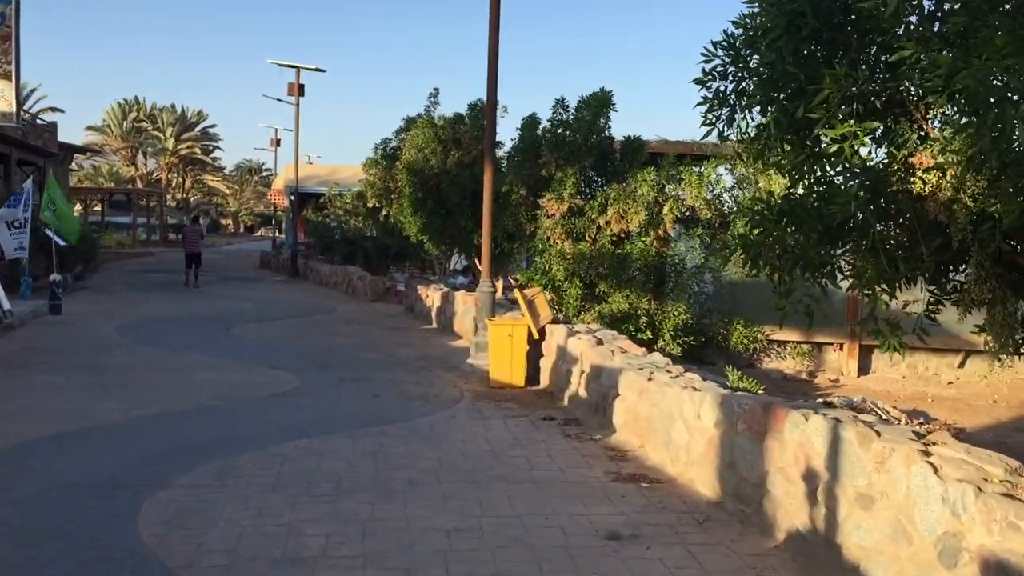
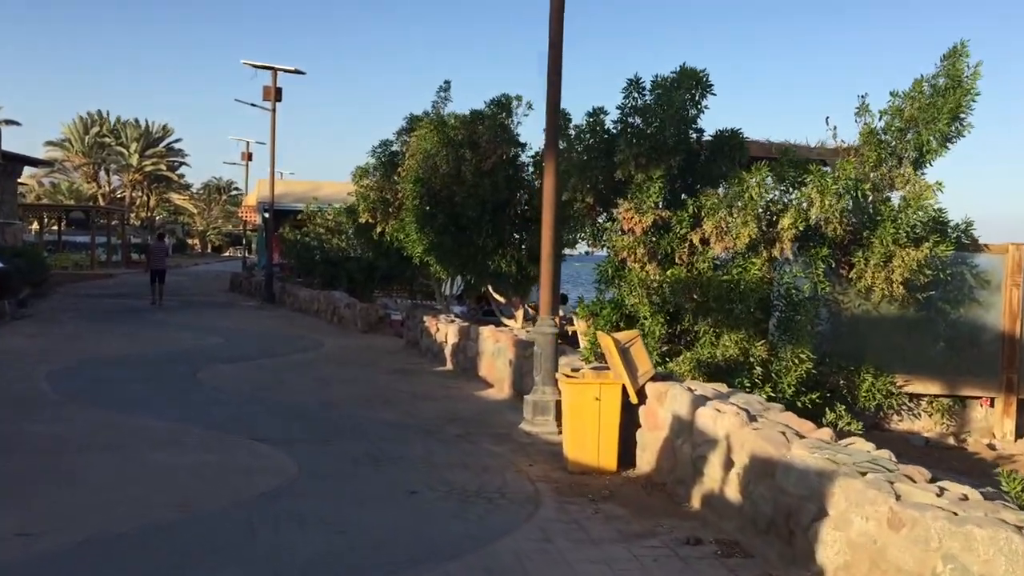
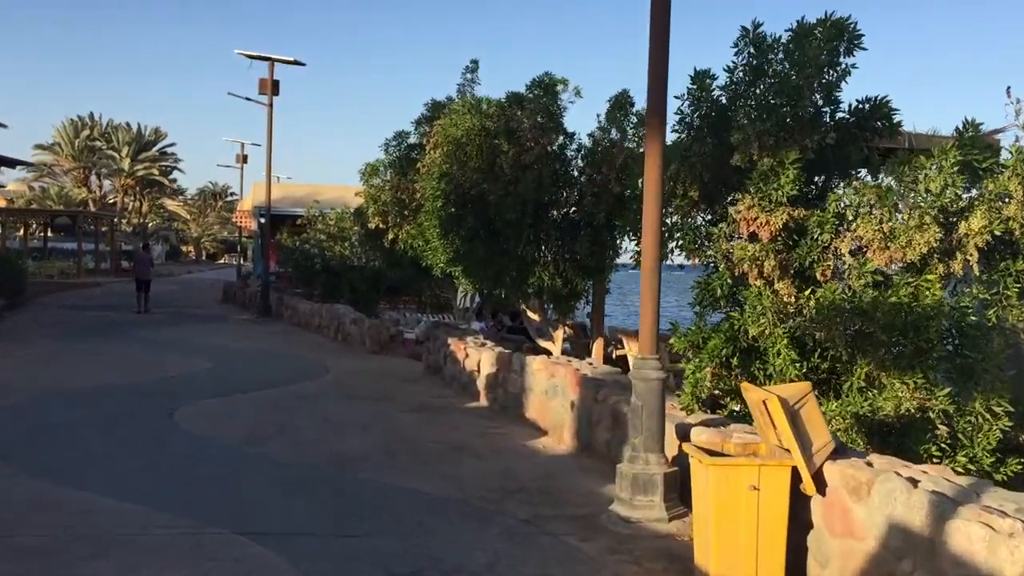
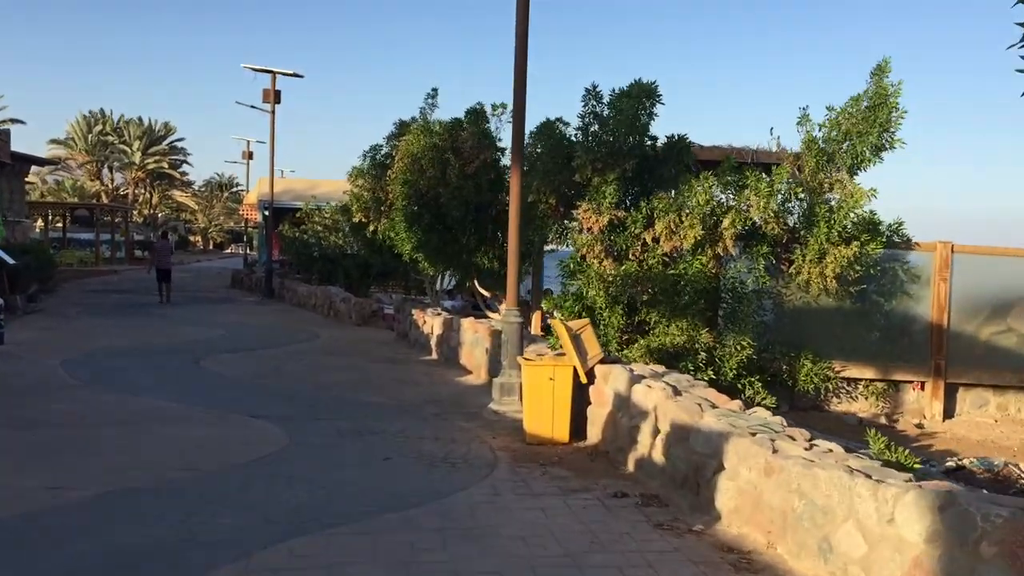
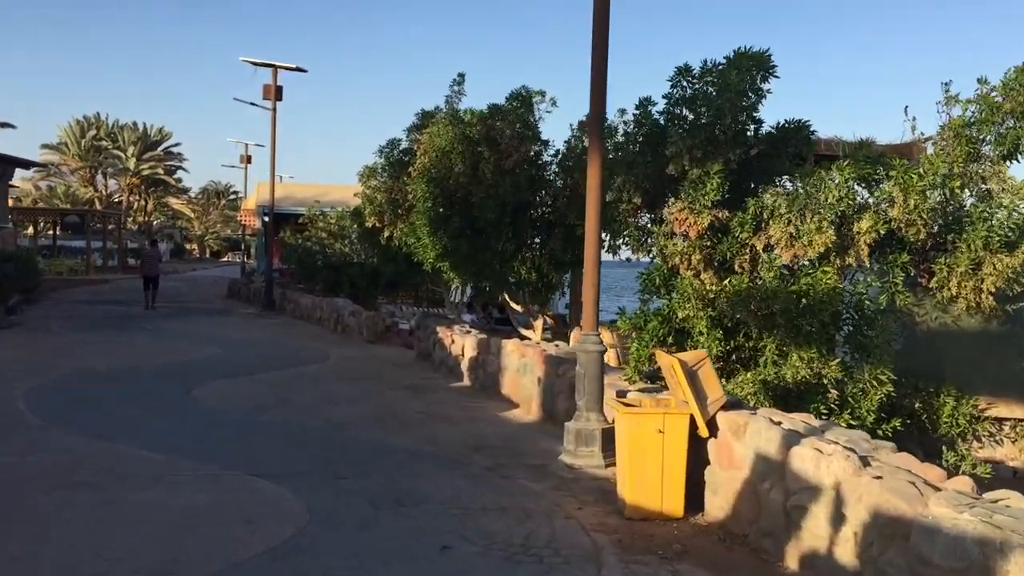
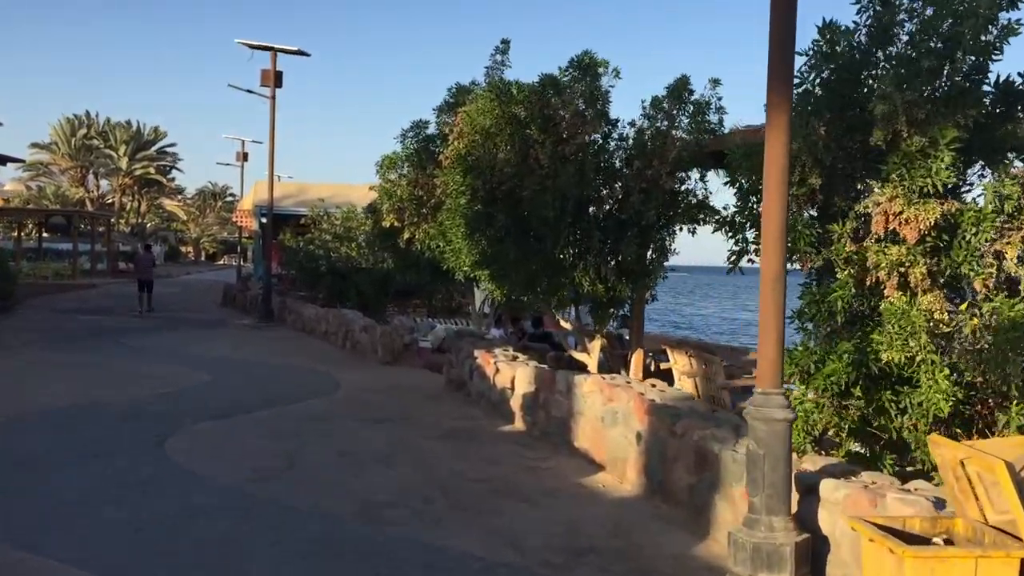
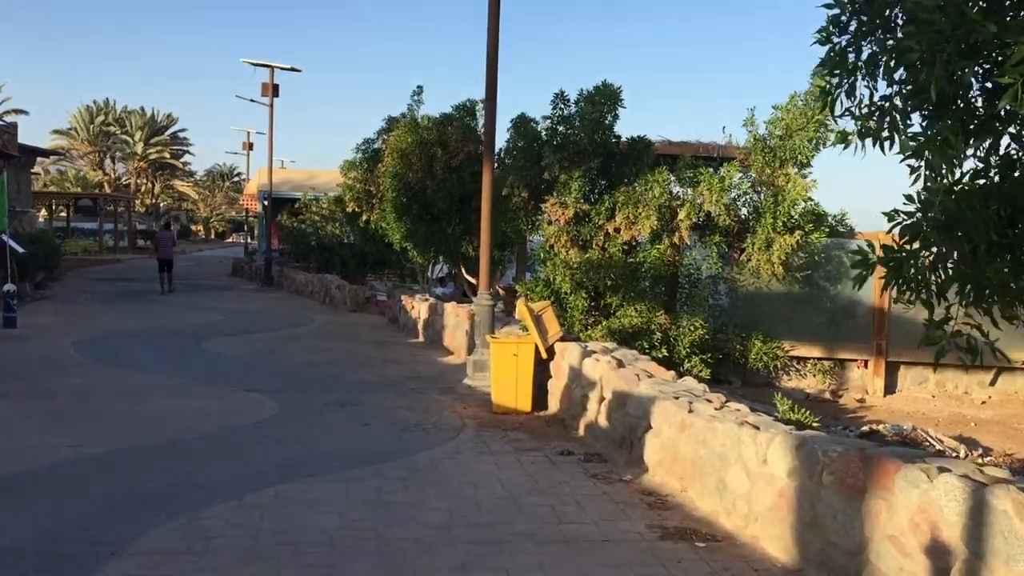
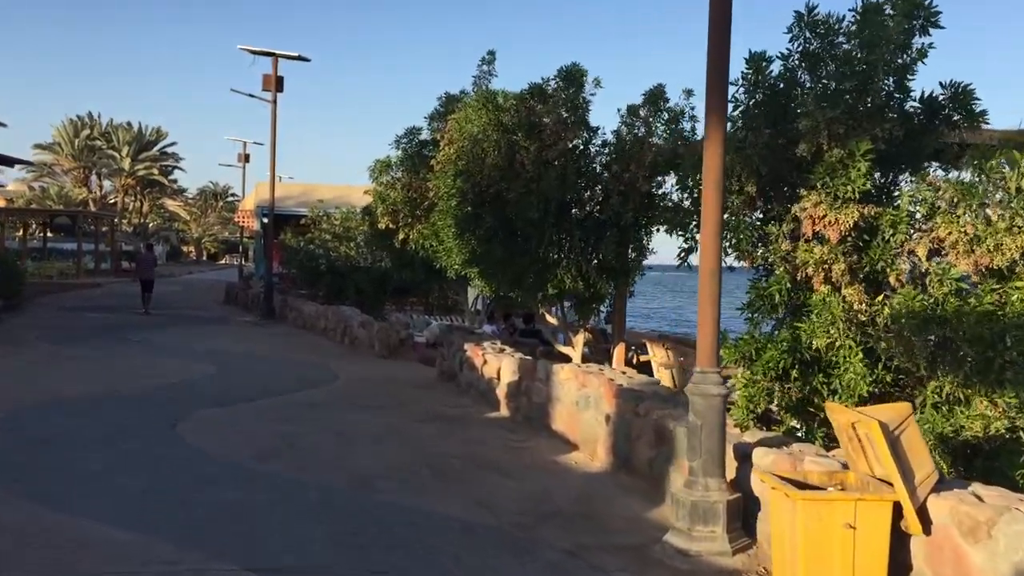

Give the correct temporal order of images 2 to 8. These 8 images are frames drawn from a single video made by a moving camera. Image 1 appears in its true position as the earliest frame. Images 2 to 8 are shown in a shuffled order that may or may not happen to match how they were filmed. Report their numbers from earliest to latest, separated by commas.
7, 4, 2, 5, 3, 8, 6
